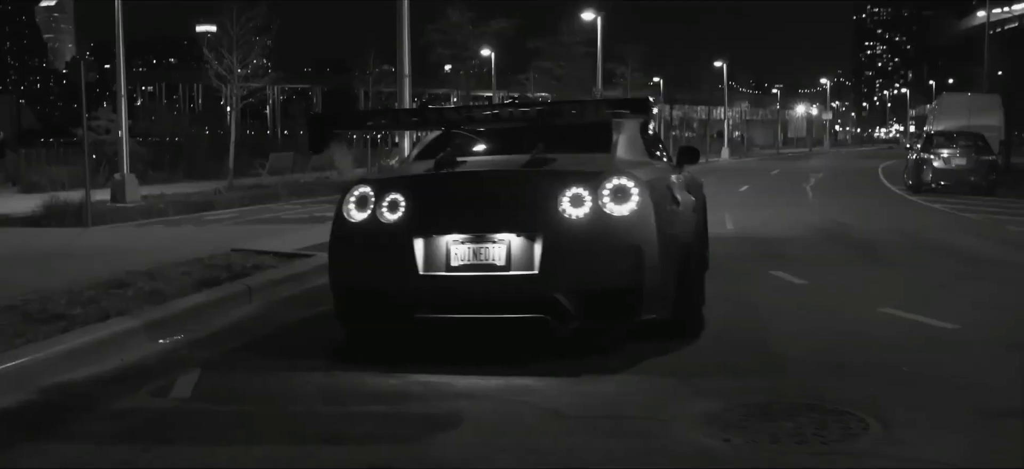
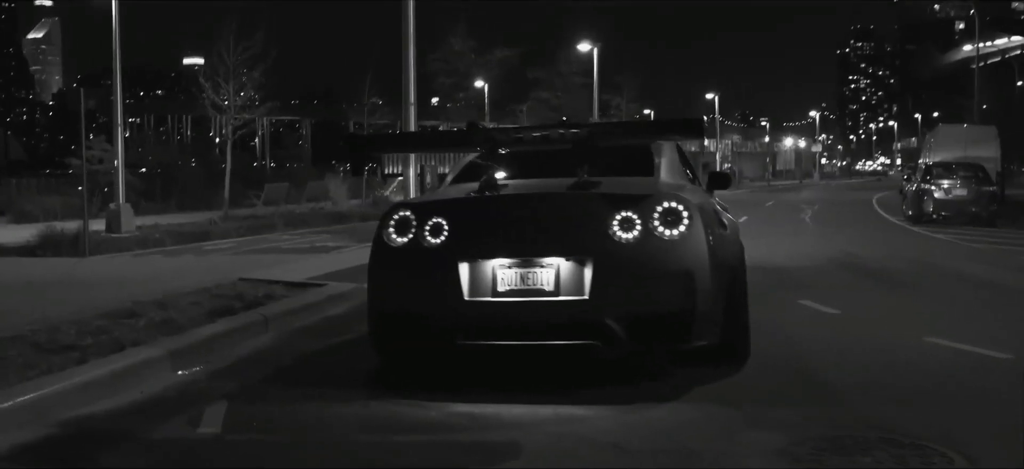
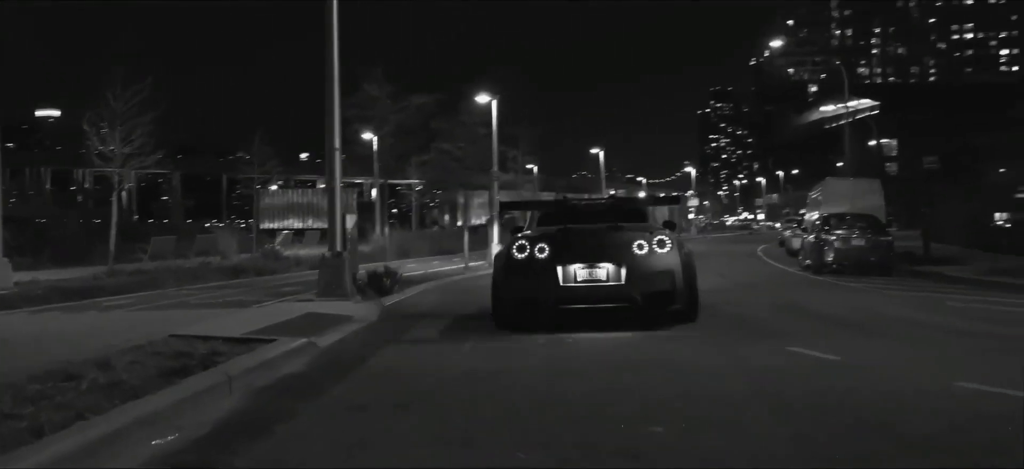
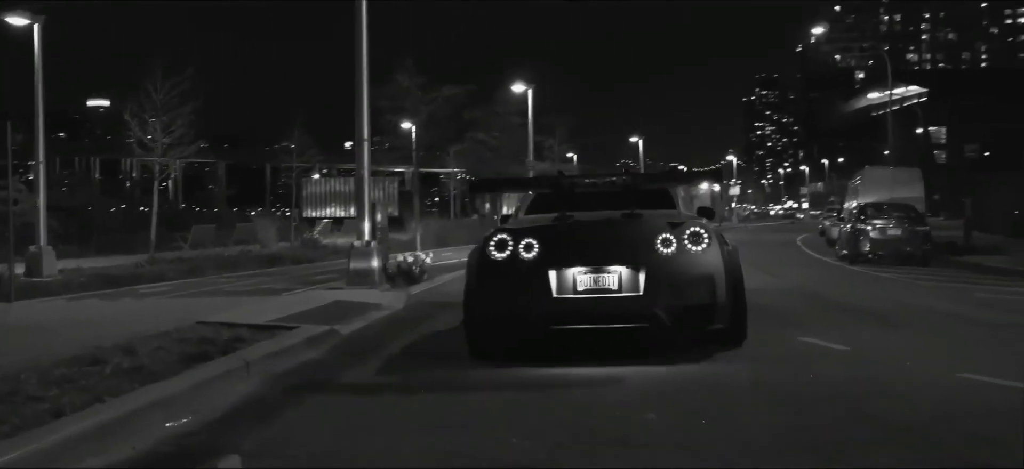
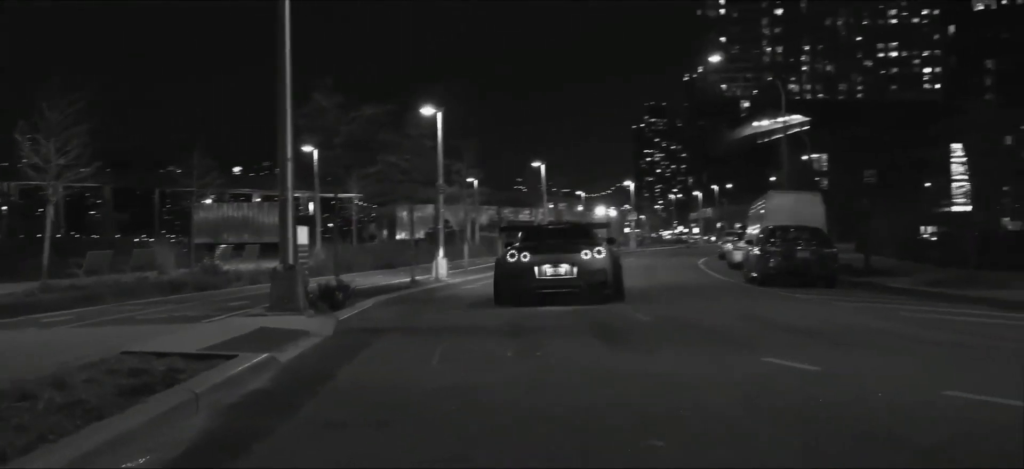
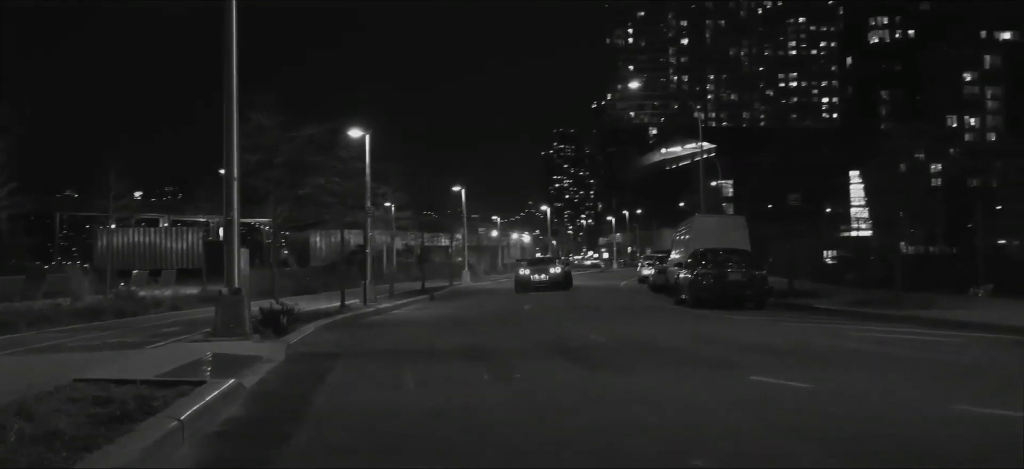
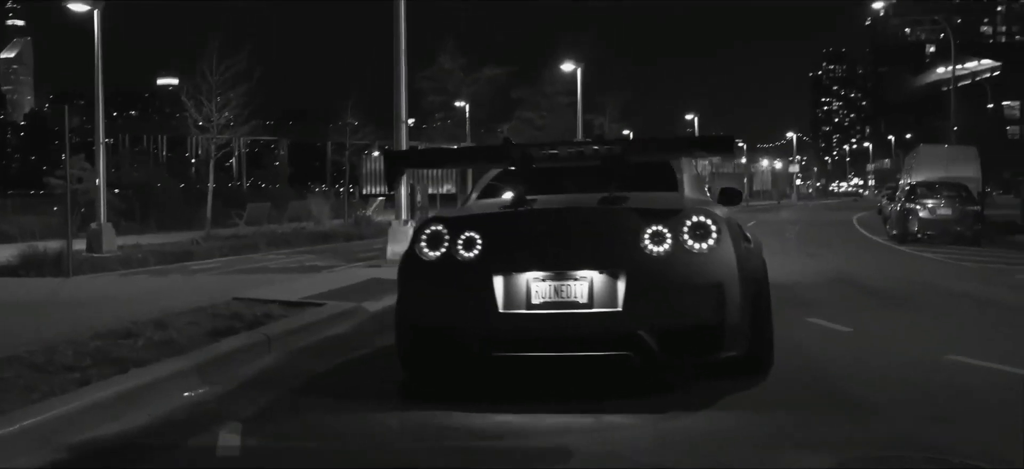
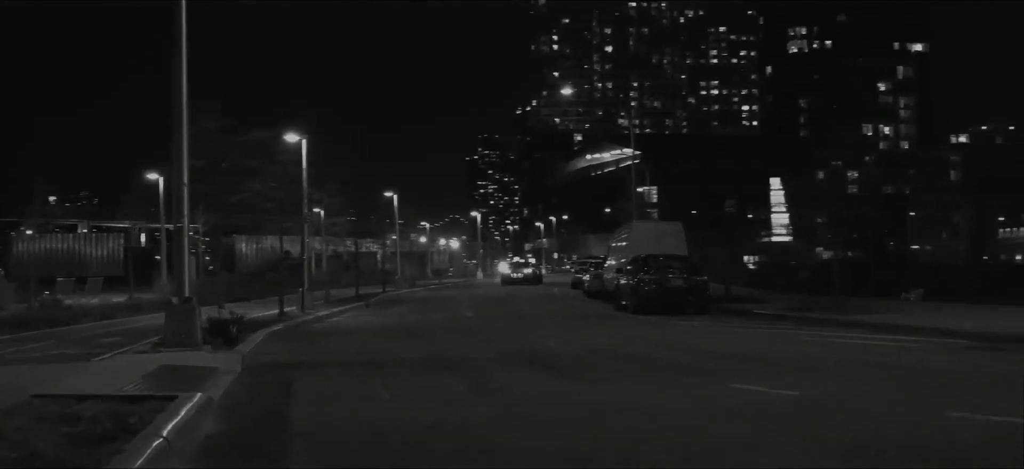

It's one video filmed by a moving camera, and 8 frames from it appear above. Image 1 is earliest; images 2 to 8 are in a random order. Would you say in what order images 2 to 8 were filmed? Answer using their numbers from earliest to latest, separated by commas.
2, 7, 4, 3, 5, 6, 8
